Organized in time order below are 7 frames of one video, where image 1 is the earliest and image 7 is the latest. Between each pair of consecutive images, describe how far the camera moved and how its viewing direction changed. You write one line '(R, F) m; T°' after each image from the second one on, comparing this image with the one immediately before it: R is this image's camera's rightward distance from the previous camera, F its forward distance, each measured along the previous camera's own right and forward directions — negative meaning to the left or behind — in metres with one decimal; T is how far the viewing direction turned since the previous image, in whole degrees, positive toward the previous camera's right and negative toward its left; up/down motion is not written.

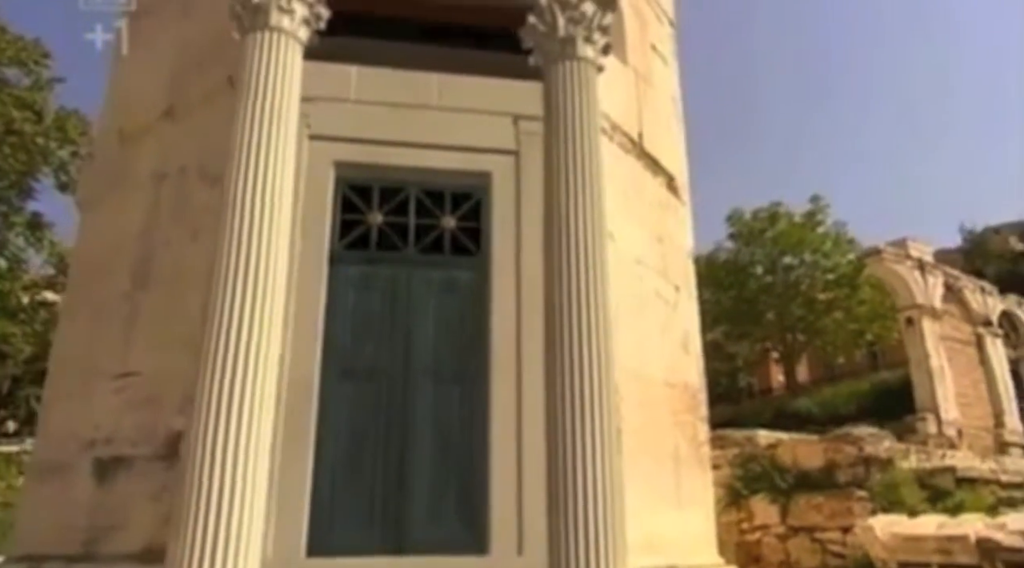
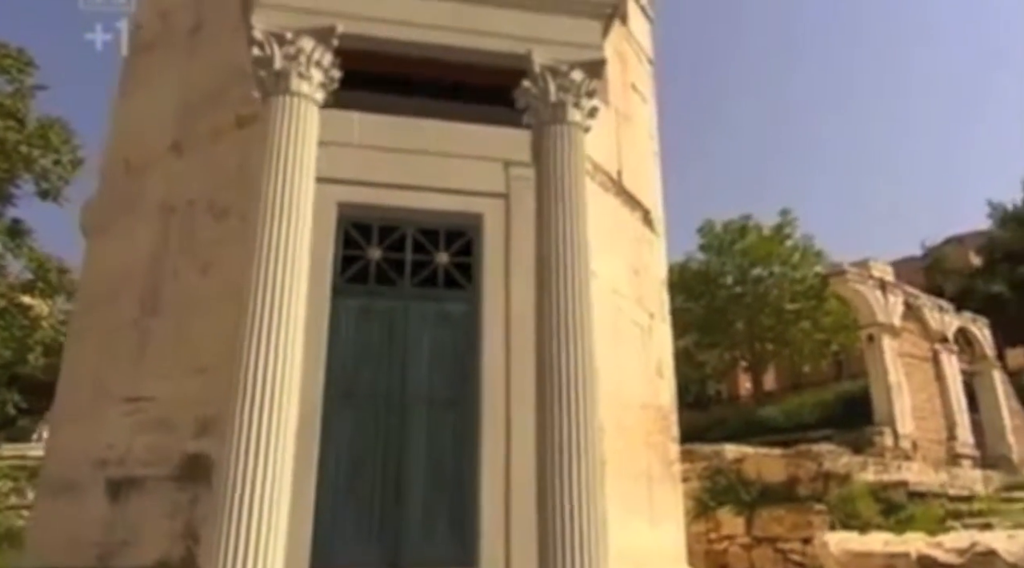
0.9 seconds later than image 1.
(-0.1, -0.3) m; +2°
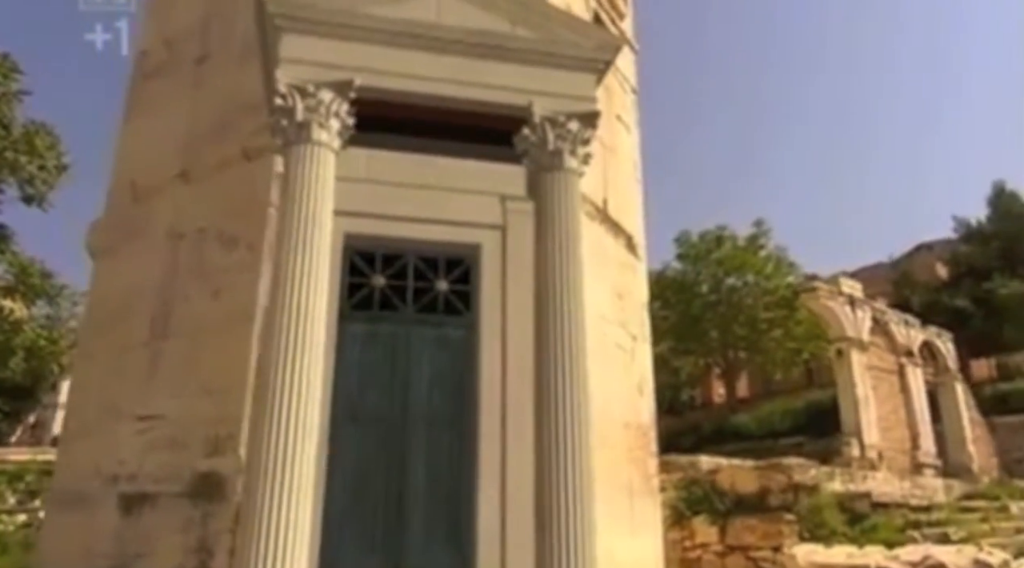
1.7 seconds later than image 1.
(-0.1, -0.3) m; +2°
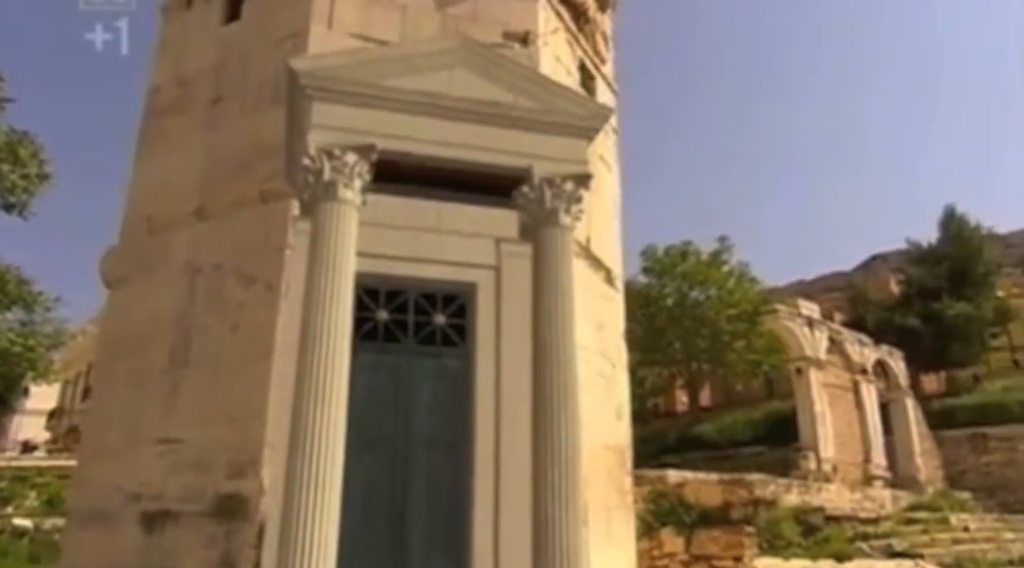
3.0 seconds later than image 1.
(-0.2, -0.5) m; +3°
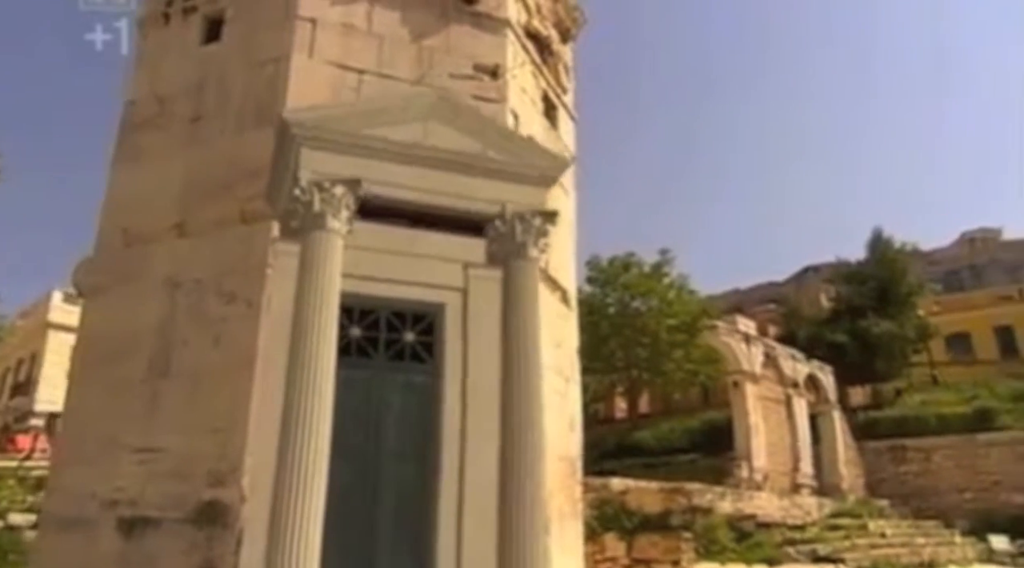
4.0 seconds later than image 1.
(-0.2, -0.4) m; +4°
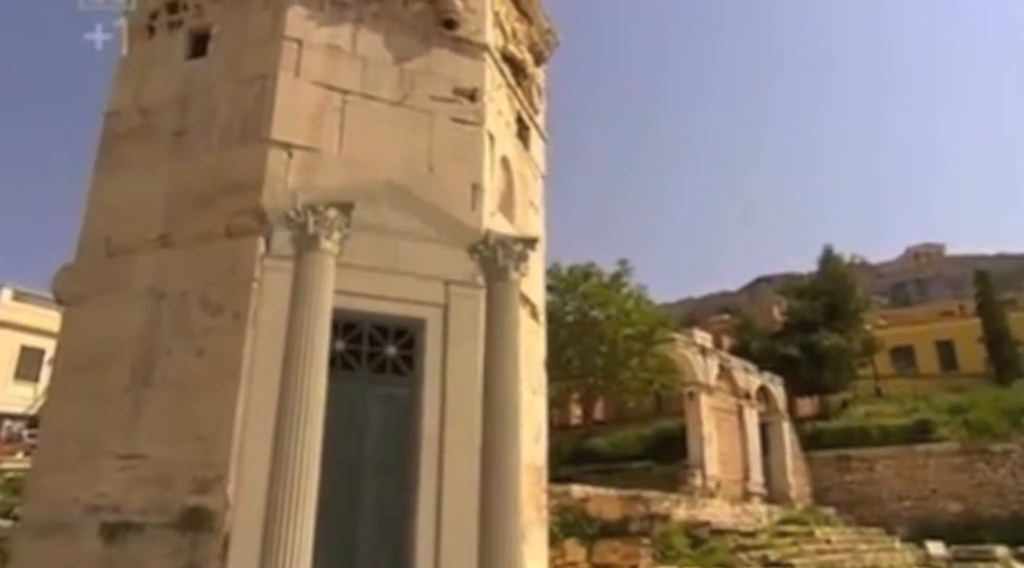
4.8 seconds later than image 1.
(-0.1, -0.3) m; +3°
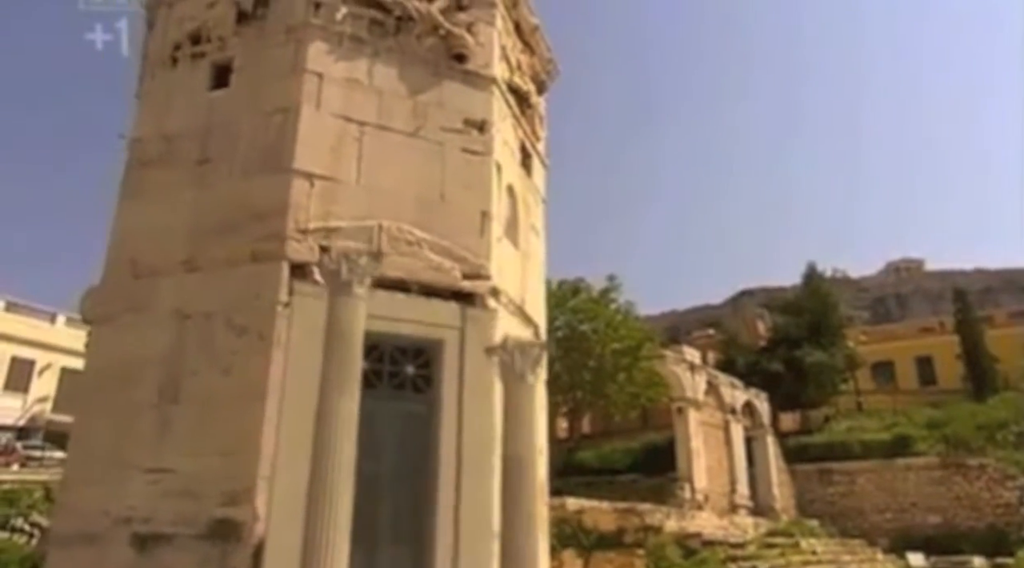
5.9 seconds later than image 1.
(-0.2, -0.4) m; +1°
